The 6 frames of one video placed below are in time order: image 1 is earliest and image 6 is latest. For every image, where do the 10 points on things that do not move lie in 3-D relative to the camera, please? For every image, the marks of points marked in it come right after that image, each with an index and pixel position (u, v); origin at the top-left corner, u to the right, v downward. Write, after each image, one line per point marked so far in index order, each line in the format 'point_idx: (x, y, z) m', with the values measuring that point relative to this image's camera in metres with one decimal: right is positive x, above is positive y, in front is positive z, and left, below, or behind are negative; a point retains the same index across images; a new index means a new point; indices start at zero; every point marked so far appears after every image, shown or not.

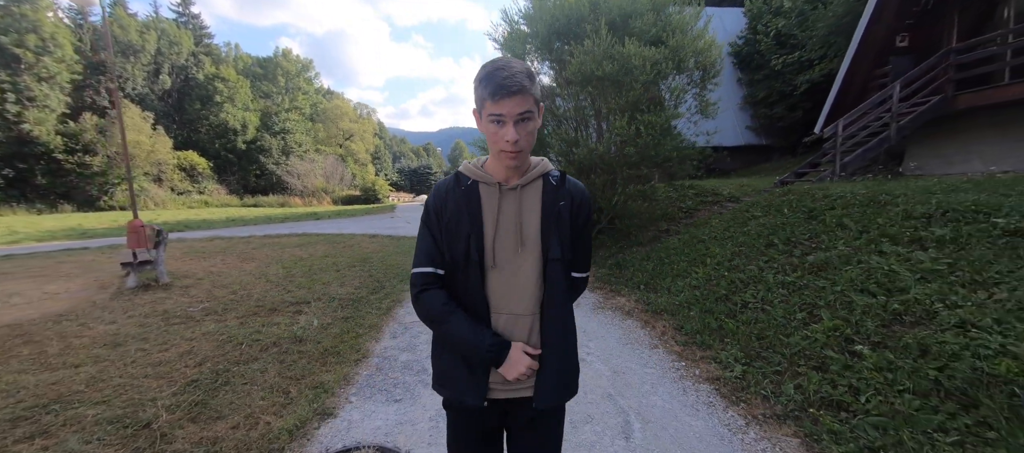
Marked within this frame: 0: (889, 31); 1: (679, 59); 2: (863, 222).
0: (+8.7, +4.6, +9.0) m
1: (+3.1, +3.1, +7.5) m
2: (+4.1, 0.0, +4.6) m
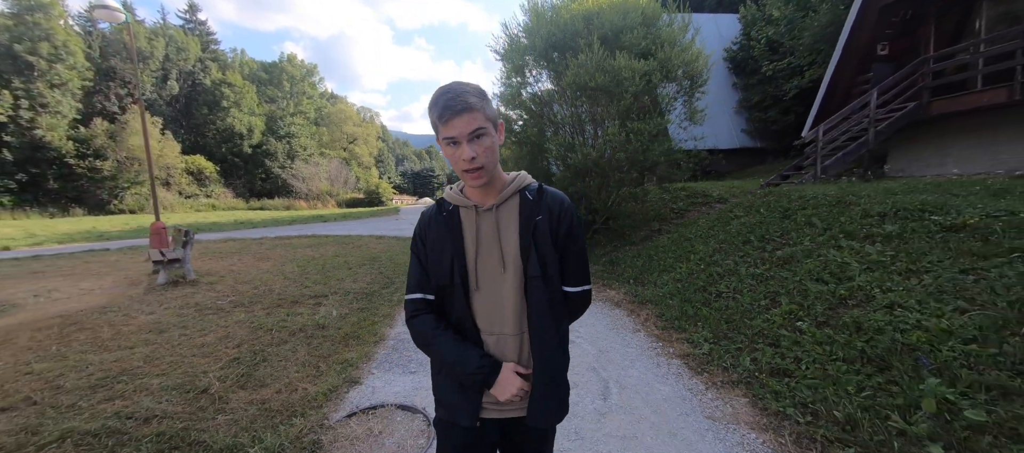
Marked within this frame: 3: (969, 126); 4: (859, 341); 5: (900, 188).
0: (+8.7, +4.6, +9.5) m
1: (+3.1, +3.2, +8.0) m
2: (+4.1, +0.1, +5.0) m
3: (+9.6, +2.1, +8.0) m
4: (+2.7, -0.9, +3.0) m
5: (+5.6, +0.5, +5.5) m
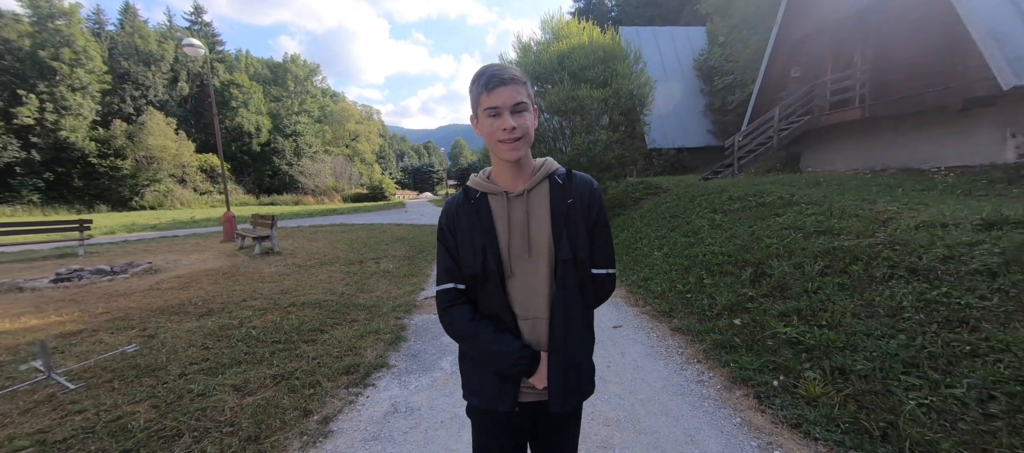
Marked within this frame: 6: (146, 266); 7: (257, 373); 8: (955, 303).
0: (+8.6, +5.1, +12.3) m
1: (+2.9, +3.6, +10.8) m
2: (+4.0, +0.5, +7.9) m
3: (+9.5, +2.6, +10.8) m
4: (+2.6, -0.5, +5.8) m
5: (+5.5, +1.0, +8.3) m
6: (-8.3, -0.9, +8.8) m
7: (-2.2, -1.3, +3.4) m
8: (+3.4, -0.6, +2.9) m
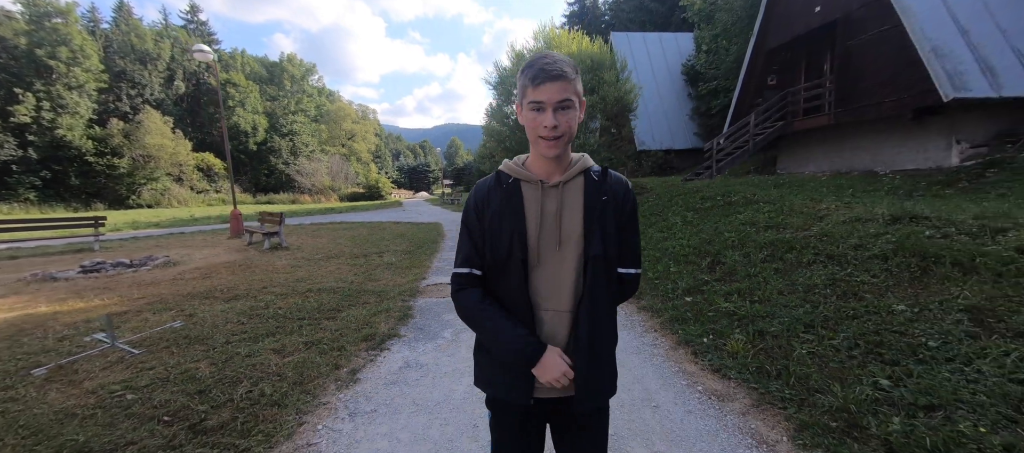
0: (+8.4, +5.2, +13.1) m
1: (+2.8, +3.7, +11.5) m
2: (+3.8, +0.6, +8.6) m
3: (+9.3, +2.7, +11.6) m
4: (+2.5, -0.4, +6.6) m
5: (+5.3, +1.0, +9.1) m
6: (-8.5, -0.8, +9.4) m
7: (-2.4, -1.2, +4.2) m
8: (+3.3, -0.5, +3.7) m
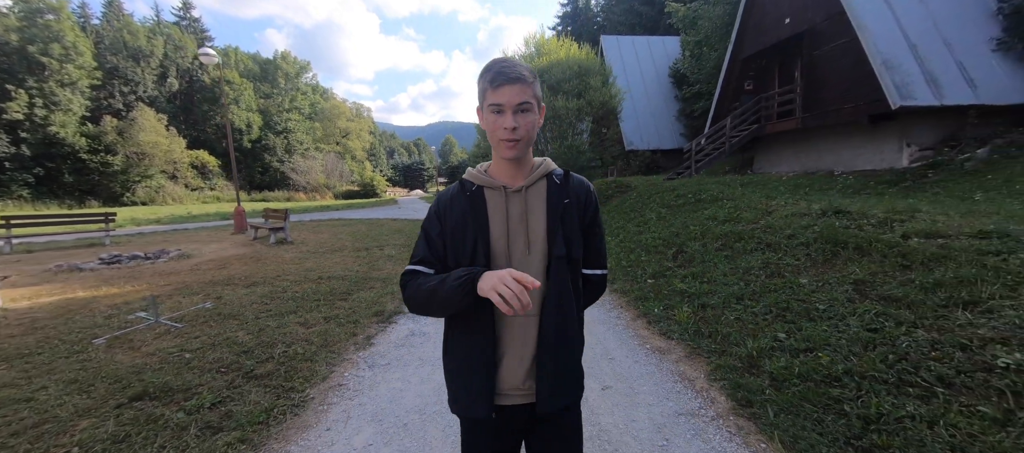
0: (+8.1, +5.3, +13.9) m
1: (+2.5, +3.8, +12.3) m
2: (+3.6, +0.7, +9.4) m
3: (+9.0, +2.8, +12.5) m
4: (+2.3, -0.3, +7.3) m
5: (+5.1, +1.1, +9.9) m
6: (-8.7, -0.7, +10.1) m
7: (-2.5, -1.1, +4.9) m
8: (+3.1, -0.4, +4.5) m
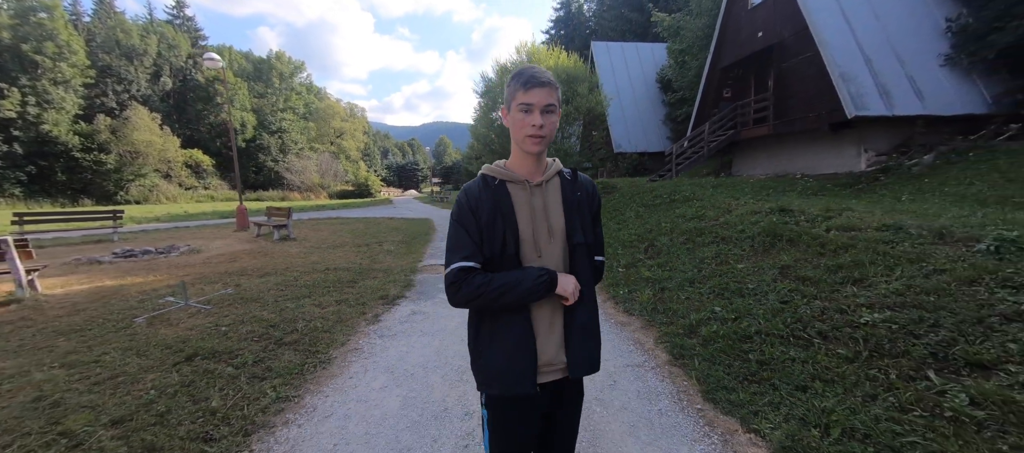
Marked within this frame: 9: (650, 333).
0: (+7.8, +5.3, +14.8) m
1: (+2.2, +3.8, +13.1) m
2: (+3.4, +0.7, +10.2) m
3: (+8.7, +2.8, +13.4) m
4: (+2.1, -0.3, +8.1) m
5: (+4.8, +1.2, +10.7) m
6: (-8.9, -0.6, +10.7) m
7: (-2.7, -1.0, +5.6) m
8: (+3.0, -0.4, +5.3) m
9: (+1.4, -1.1, +4.1) m
